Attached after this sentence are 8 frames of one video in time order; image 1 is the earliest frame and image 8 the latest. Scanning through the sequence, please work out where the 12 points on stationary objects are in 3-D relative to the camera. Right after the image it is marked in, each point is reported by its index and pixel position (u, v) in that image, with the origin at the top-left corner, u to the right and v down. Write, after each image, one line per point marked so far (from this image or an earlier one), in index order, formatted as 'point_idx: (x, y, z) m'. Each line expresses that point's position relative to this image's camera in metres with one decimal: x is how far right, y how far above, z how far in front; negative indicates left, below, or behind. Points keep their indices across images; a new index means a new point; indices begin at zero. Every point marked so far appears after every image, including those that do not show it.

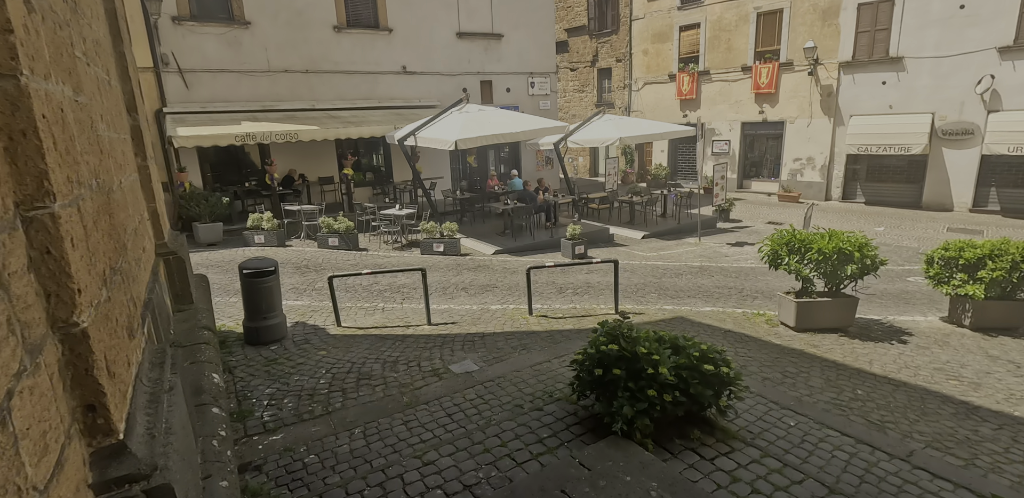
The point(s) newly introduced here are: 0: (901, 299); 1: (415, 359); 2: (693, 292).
0: (+5.6, -0.7, +8.5) m
1: (-1.0, -1.1, +6.0) m
2: (+2.7, -0.6, +8.7) m
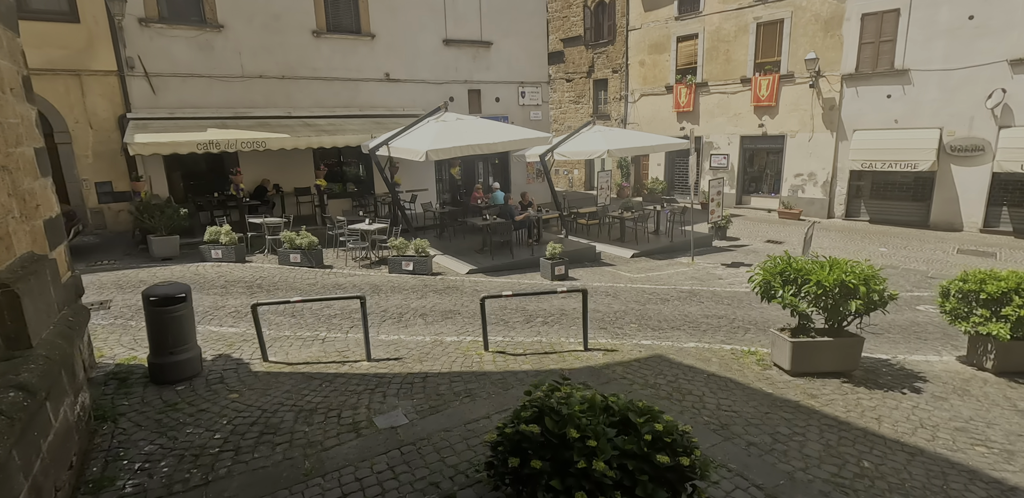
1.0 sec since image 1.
0: (+5.1, -1.1, +7.6) m
1: (-1.5, -1.3, +5.0) m
2: (+2.2, -1.0, +7.7) m
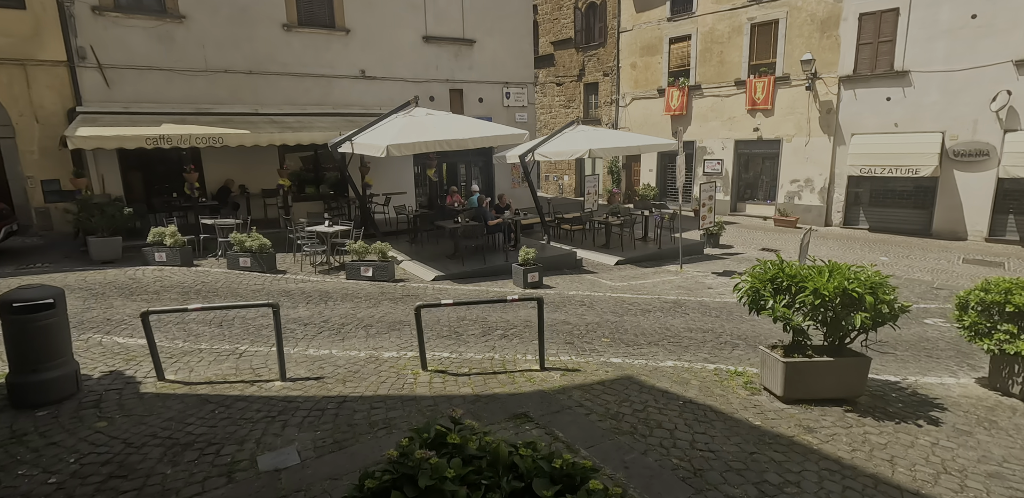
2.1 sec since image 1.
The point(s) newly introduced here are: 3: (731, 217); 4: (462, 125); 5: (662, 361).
0: (+4.6, -1.1, +6.7) m
1: (-2.0, -1.3, +4.1) m
2: (+1.7, -1.0, +6.8) m
3: (+7.3, +1.1, +19.8) m
4: (-0.9, +2.3, +11.2) m
5: (+1.5, -1.1, +5.8) m
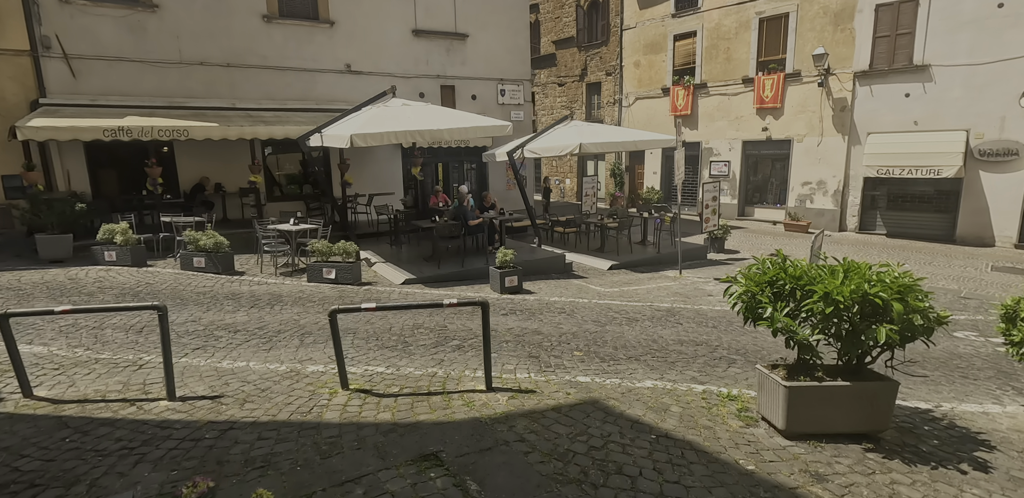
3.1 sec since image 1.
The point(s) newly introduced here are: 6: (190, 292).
0: (+4.2, -1.1, +5.6) m
1: (-2.5, -1.2, +3.1) m
2: (+1.2, -1.0, +5.8) m
3: (+7.2, +0.9, +18.7) m
4: (-1.2, +2.3, +10.3) m
5: (+1.0, -1.1, +4.8) m
6: (-4.5, -0.6, +8.4) m
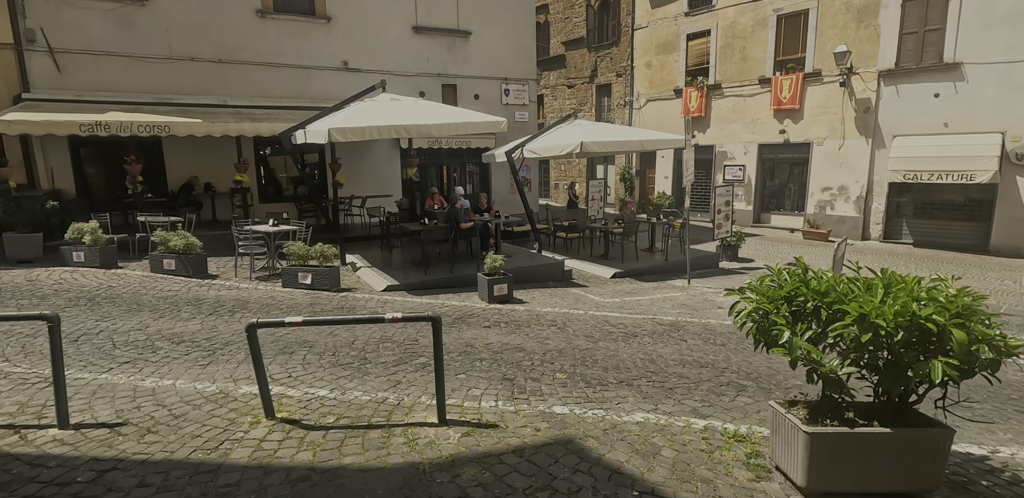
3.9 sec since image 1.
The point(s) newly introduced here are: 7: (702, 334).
0: (+4.0, -1.2, +4.7) m
1: (-2.7, -1.2, +2.4) m
2: (+1.0, -1.0, +5.0) m
3: (+7.3, +0.6, +17.8) m
4: (-1.3, +2.2, +9.6) m
5: (+0.8, -1.1, +4.0) m
6: (-4.7, -0.6, +7.7) m
7: (+2.1, -0.9, +6.5) m
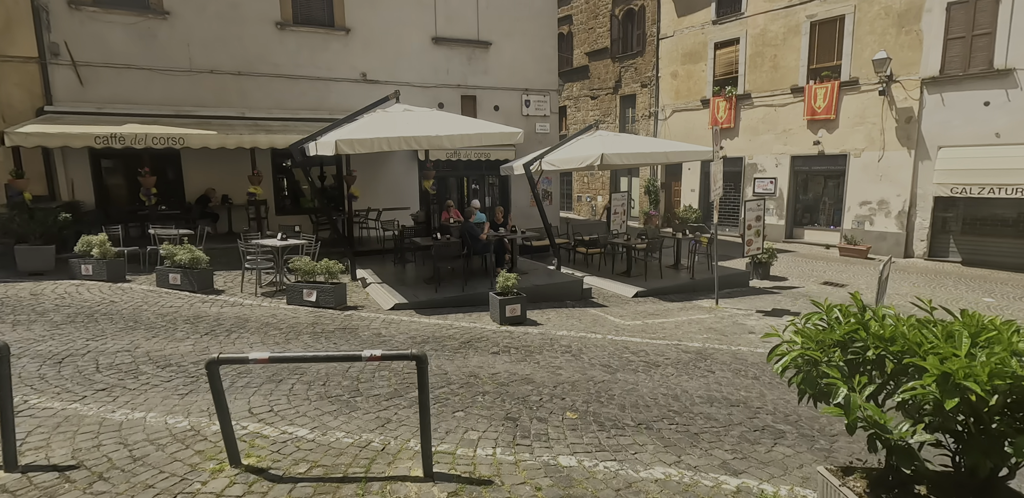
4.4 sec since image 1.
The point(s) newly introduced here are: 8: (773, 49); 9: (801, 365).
0: (+4.0, -1.4, +4.1) m
1: (-2.8, -1.3, +2.0) m
2: (+1.1, -1.2, +4.4) m
3: (+7.9, +0.1, +17.0) m
4: (-1.0, +2.0, +9.2) m
5: (+0.8, -1.3, +3.4) m
6: (-4.5, -0.8, +7.4) m
7: (+2.2, -1.2, +5.9) m
8: (+7.6, +5.8, +17.1) m
9: (+1.2, -0.5, +2.6) m
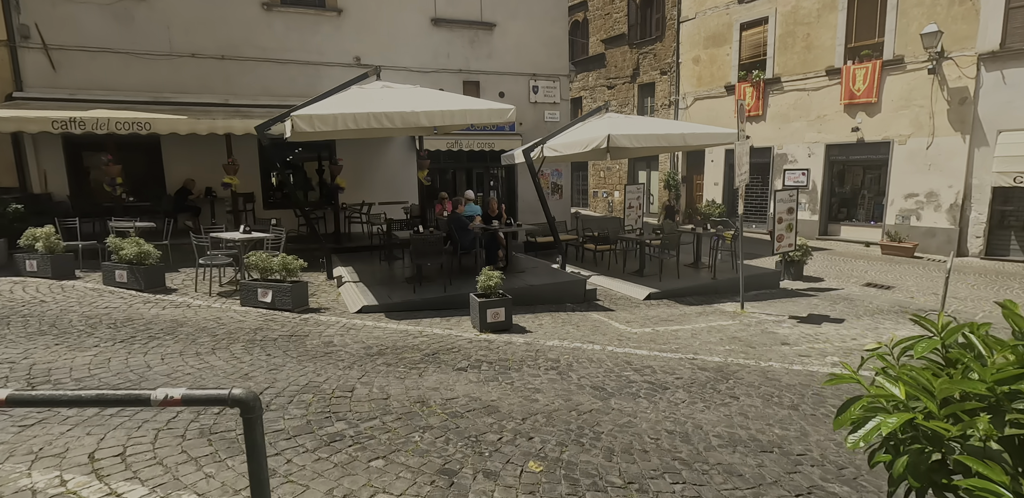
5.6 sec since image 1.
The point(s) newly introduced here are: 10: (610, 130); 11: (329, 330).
0: (+3.7, -1.4, +2.7) m
1: (-3.2, -1.2, +1.0) m
2: (+0.8, -1.1, +3.2) m
3: (+8.1, +0.2, +15.5) m
4: (-1.1, +2.1, +8.1) m
5: (+0.5, -1.2, +2.2) m
6: (-4.7, -0.7, +6.4) m
7: (+2.0, -1.1, +4.7) m
8: (+7.8, +5.8, +15.7) m
9: (+0.9, -0.4, +1.4) m
10: (+1.6, +1.9, +9.3) m
11: (-1.8, -0.8, +6.0) m
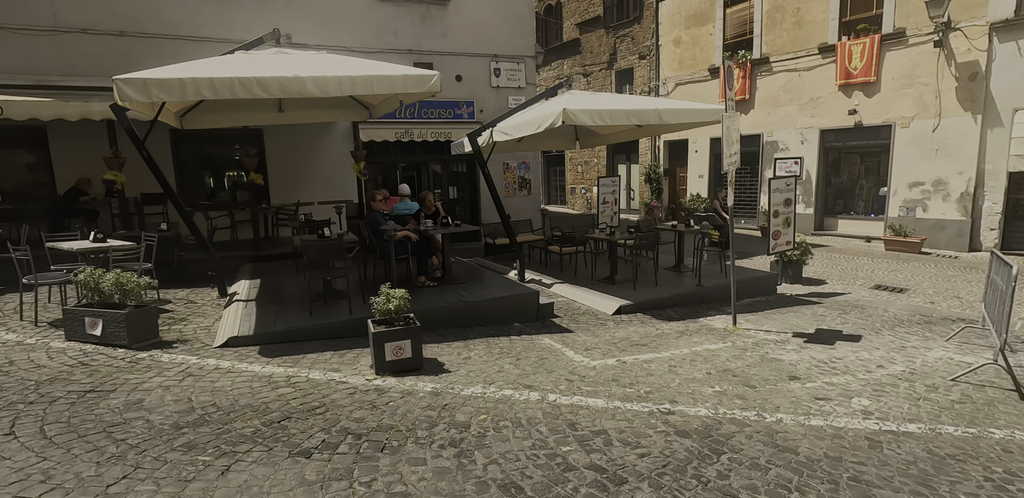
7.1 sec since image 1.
0: (+3.1, -1.4, +1.1) m
1: (-3.8, -1.4, -0.8) m
2: (+0.1, -1.2, +1.5) m
3: (+7.2, +0.2, +14.0) m
4: (-1.9, +2.0, +6.3) m
5: (-0.2, -1.2, +0.5) m
6: (-5.4, -0.9, +4.6) m
7: (+1.3, -1.1, +3.0) m
8: (+6.8, +5.9, +14.1) m
9: (+0.3, -0.5, -0.3) m
10: (+0.8, +1.8, +7.6) m
11: (-2.5, -0.9, +4.3) m
